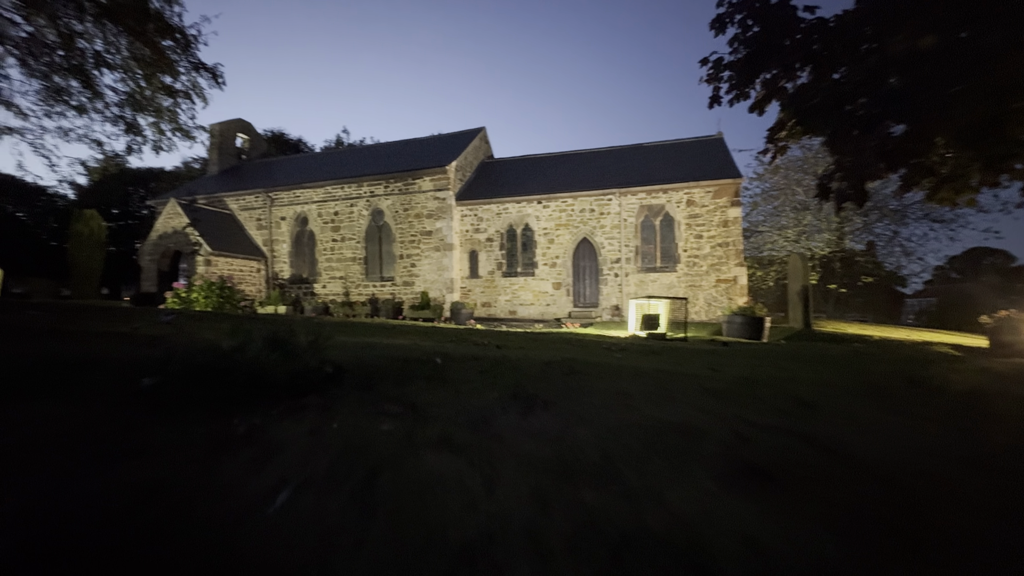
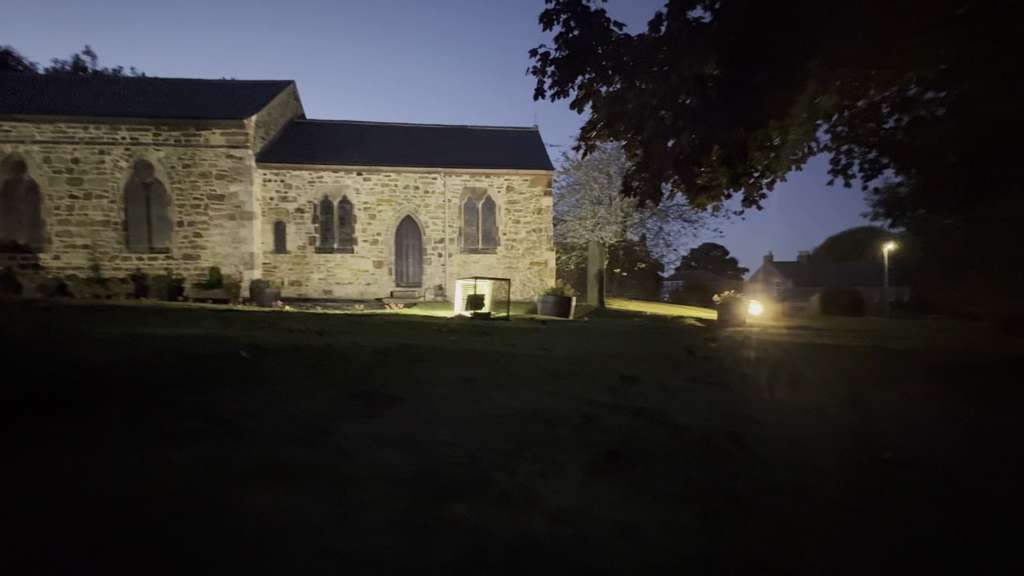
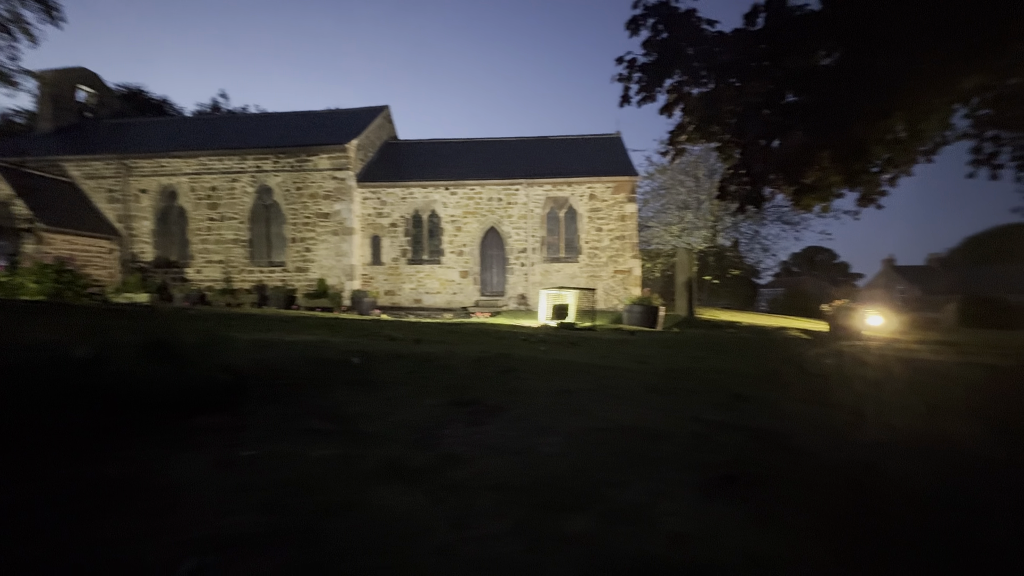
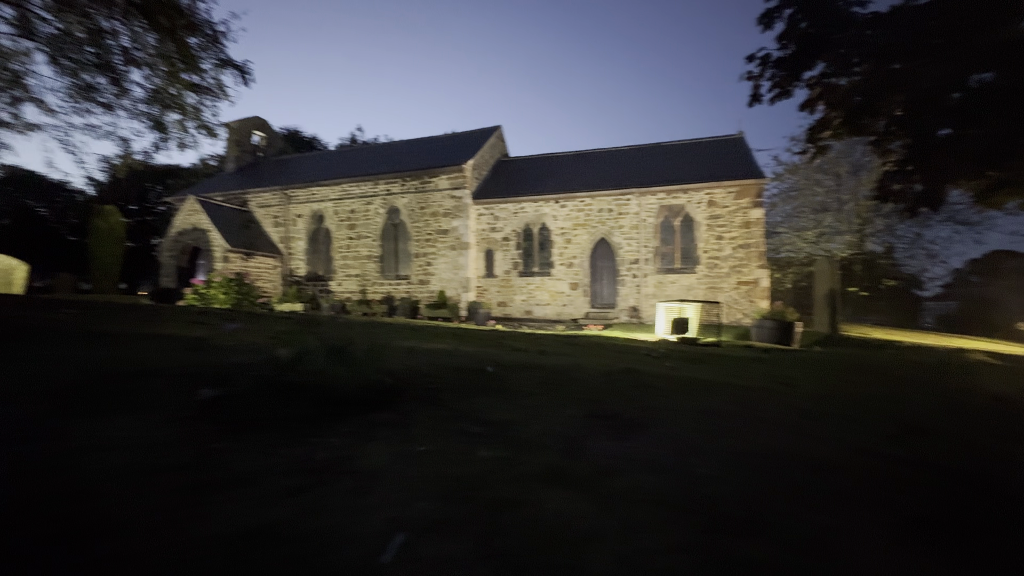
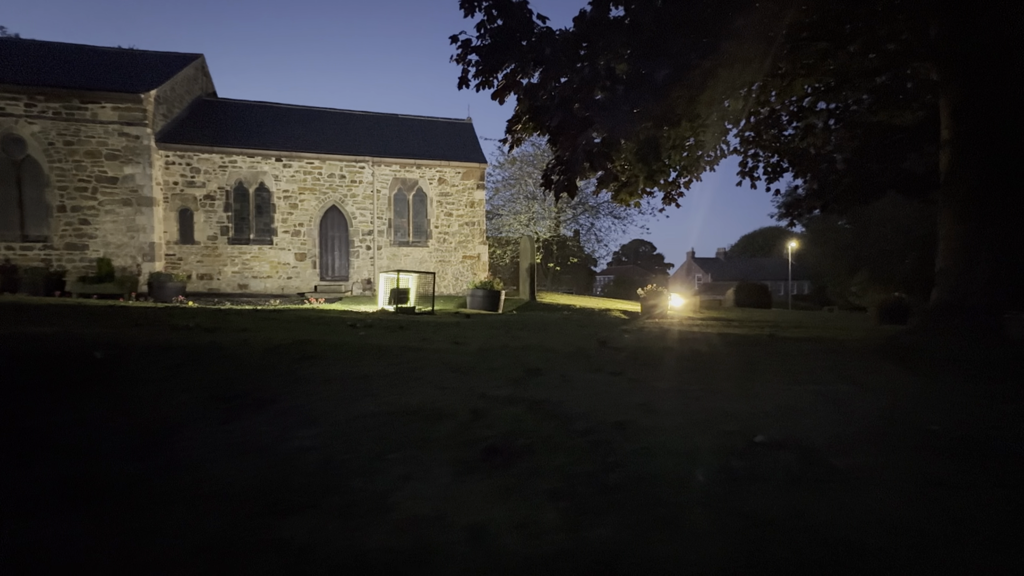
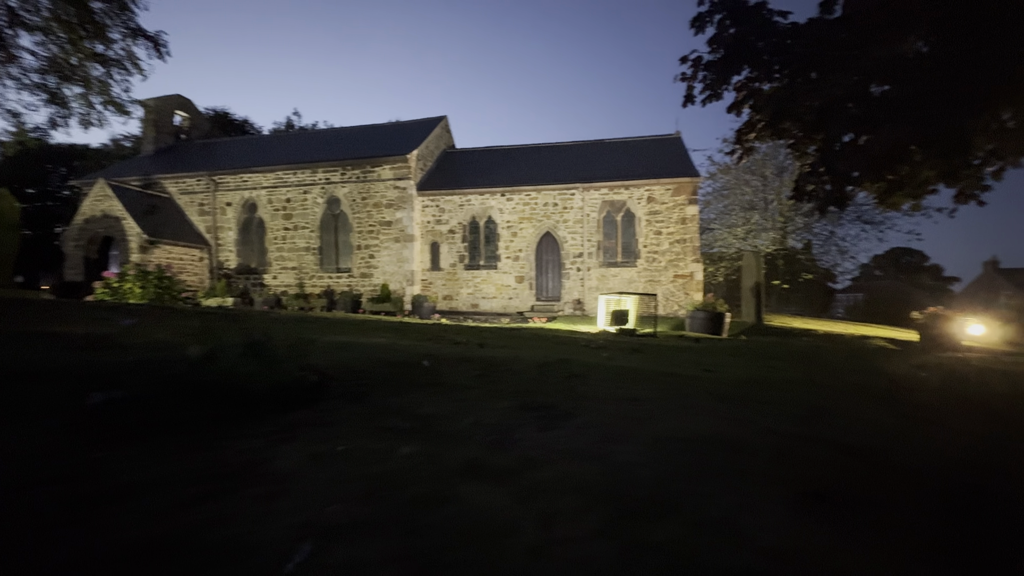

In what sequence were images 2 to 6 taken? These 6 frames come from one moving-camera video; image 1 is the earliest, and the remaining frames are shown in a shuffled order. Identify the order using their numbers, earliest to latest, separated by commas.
4, 6, 3, 2, 5
